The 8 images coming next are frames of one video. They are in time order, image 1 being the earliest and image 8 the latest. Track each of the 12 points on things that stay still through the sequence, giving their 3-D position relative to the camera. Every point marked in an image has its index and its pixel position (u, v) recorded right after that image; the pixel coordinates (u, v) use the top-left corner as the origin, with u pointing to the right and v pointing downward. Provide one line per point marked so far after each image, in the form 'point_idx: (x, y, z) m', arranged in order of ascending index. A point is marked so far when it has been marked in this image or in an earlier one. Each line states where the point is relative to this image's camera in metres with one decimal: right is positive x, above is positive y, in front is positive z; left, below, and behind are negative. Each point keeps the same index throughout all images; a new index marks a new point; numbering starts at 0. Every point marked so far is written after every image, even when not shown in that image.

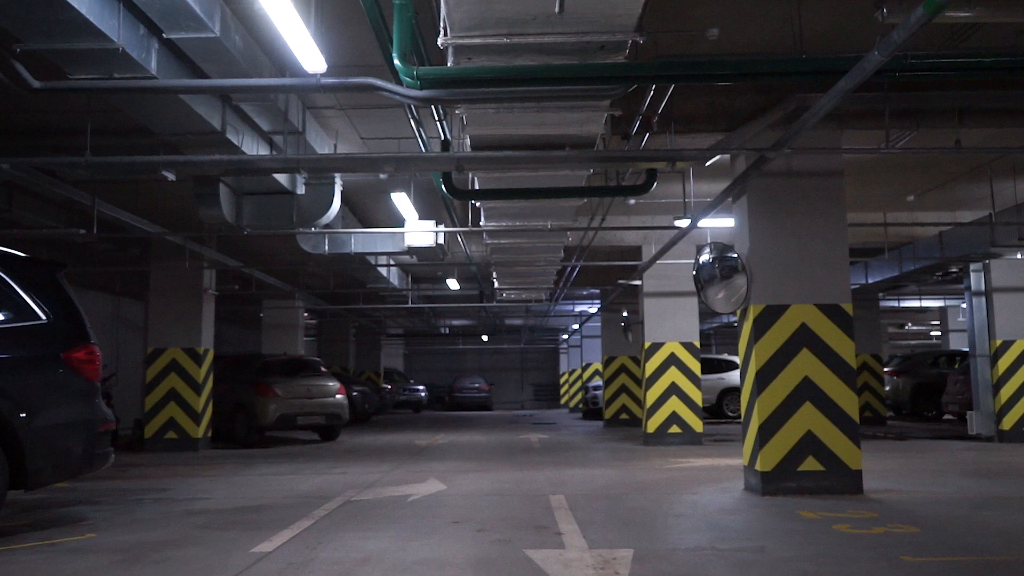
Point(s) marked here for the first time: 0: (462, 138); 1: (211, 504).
0: (-0.5, +1.6, +8.0) m
1: (-3.1, -2.2, +7.9) m
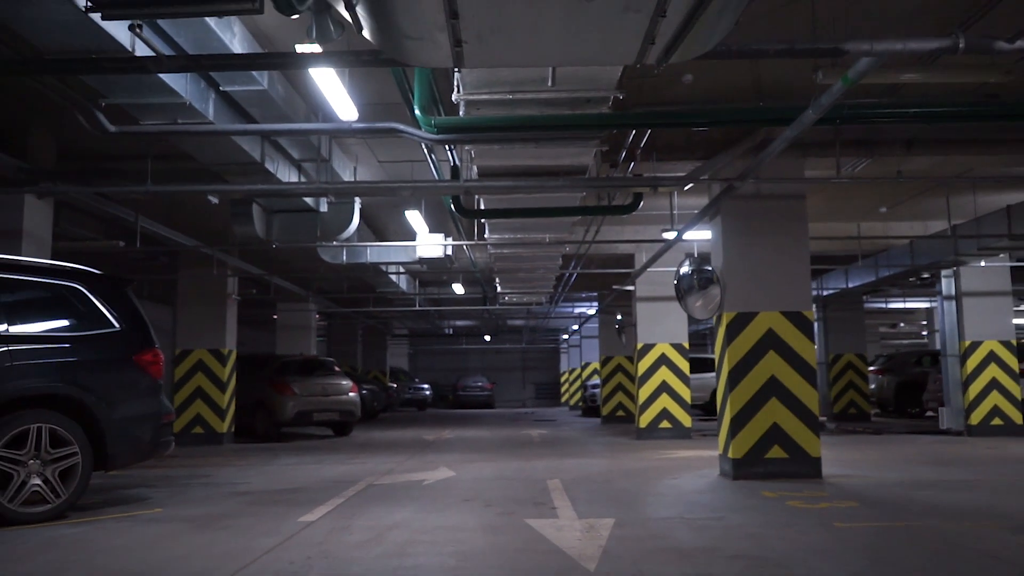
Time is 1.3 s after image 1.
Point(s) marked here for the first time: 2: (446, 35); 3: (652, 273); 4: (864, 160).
0: (-0.5, +1.5, +9.1) m
1: (-3.1, -2.3, +9.0) m
2: (-0.4, +1.4, +4.2) m
3: (+2.7, +0.3, +15.0) m
4: (+4.1, +1.5, +8.8) m
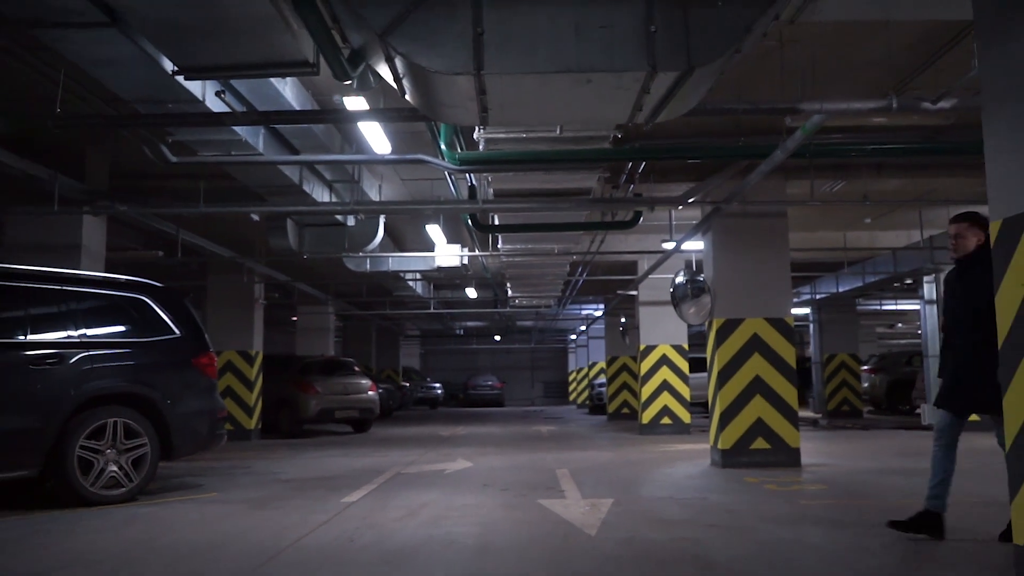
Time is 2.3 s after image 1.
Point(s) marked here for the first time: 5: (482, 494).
0: (-0.3, +1.3, +10.1) m
1: (-2.9, -2.5, +10.0) m
2: (-0.3, +1.2, +5.2) m
3: (+3.0, +0.2, +16.0) m
4: (+4.2, +1.4, +9.8) m
5: (-0.3, -2.1, +7.8) m
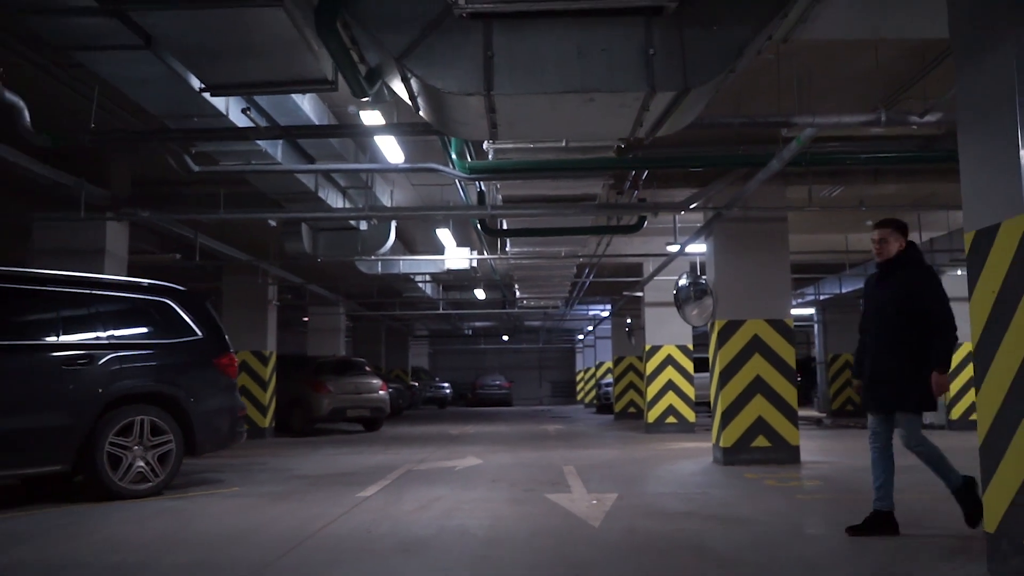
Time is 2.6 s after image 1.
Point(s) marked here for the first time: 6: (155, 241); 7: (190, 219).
0: (-0.2, +1.3, +10.4) m
1: (-2.8, -2.5, +10.4) m
2: (-0.2, +1.2, +5.5) m
3: (+3.1, +0.2, +16.3) m
4: (+4.3, +1.3, +10.1) m
5: (-0.2, -2.1, +8.1) m
6: (-6.5, +0.9, +14.0) m
7: (-4.3, +0.9, +10.1) m
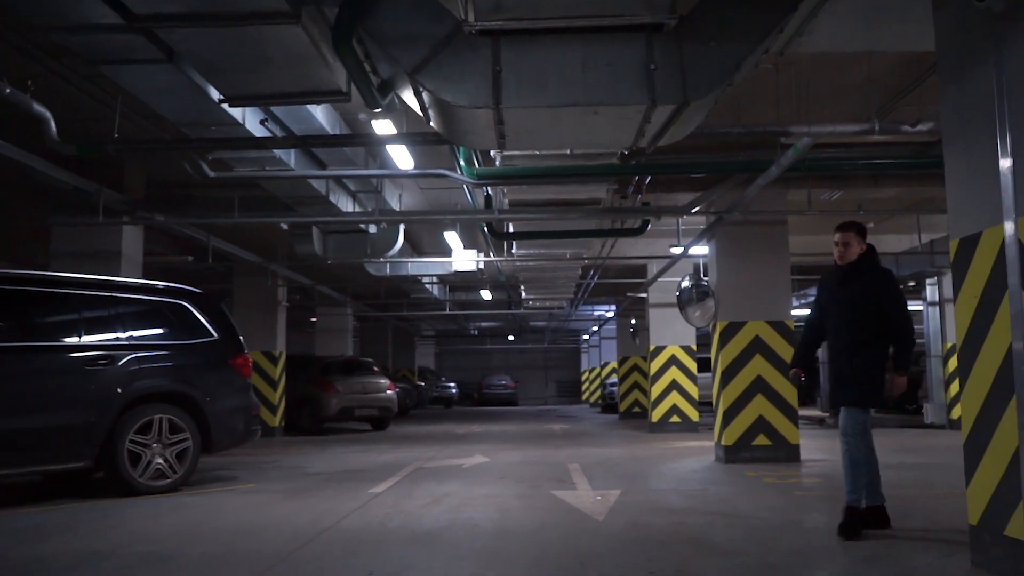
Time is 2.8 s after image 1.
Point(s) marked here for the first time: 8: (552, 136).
0: (-0.2, +1.3, +10.7) m
1: (-2.7, -2.5, +10.6) m
2: (-0.1, +1.2, +5.8) m
3: (+3.3, +0.1, +16.5) m
4: (+4.4, +1.3, +10.3) m
5: (-0.1, -2.2, +8.4) m
6: (-6.4, +0.8, +14.2) m
7: (-4.2, +0.9, +10.4) m
8: (+0.3, +1.2, +5.8) m
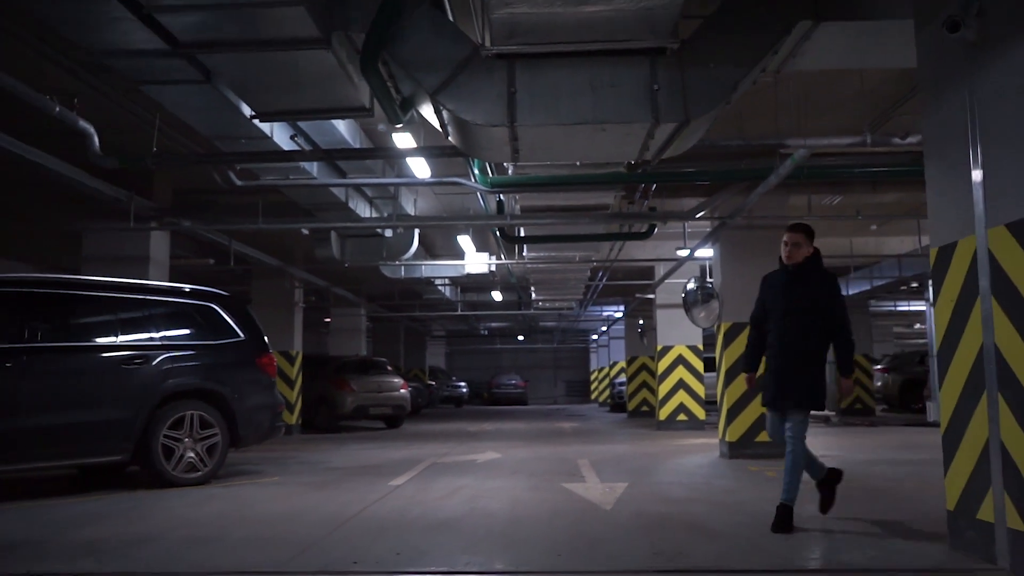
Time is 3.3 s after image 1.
0: (0.0, +1.2, +11.1) m
1: (-2.5, -2.6, +11.1) m
2: (0.0, +1.1, +6.2) m
3: (+3.5, +0.1, +16.9) m
4: (+4.6, +1.3, +10.7) m
5: (0.0, -2.2, +8.8) m
6: (-6.2, +0.8, +14.7) m
7: (-4.0, +0.8, +10.9) m
8: (+0.4, +1.1, +6.3) m
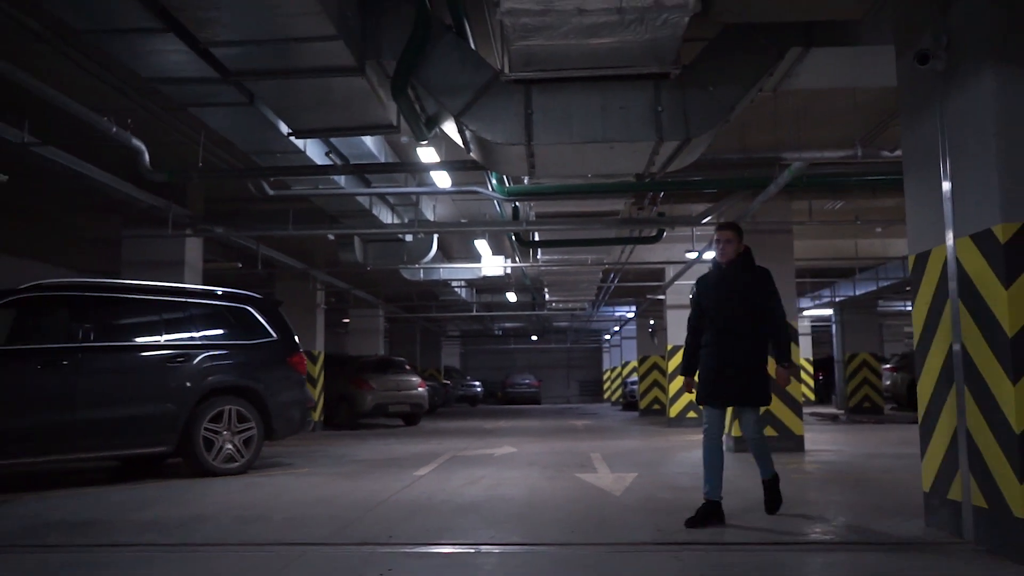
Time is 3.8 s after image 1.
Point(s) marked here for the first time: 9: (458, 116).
0: (+0.2, +1.2, +11.7) m
1: (-2.3, -2.6, +11.7) m
2: (+0.1, +1.1, +6.8) m
3: (+3.8, +0.1, +17.4) m
4: (+4.8, +1.3, +11.2) m
5: (+0.2, -2.2, +9.4) m
6: (-5.9, +0.7, +15.4) m
7: (-3.8, +0.8, +11.5) m
8: (+0.6, +1.1, +6.8) m
9: (-0.4, +1.4, +6.3) m
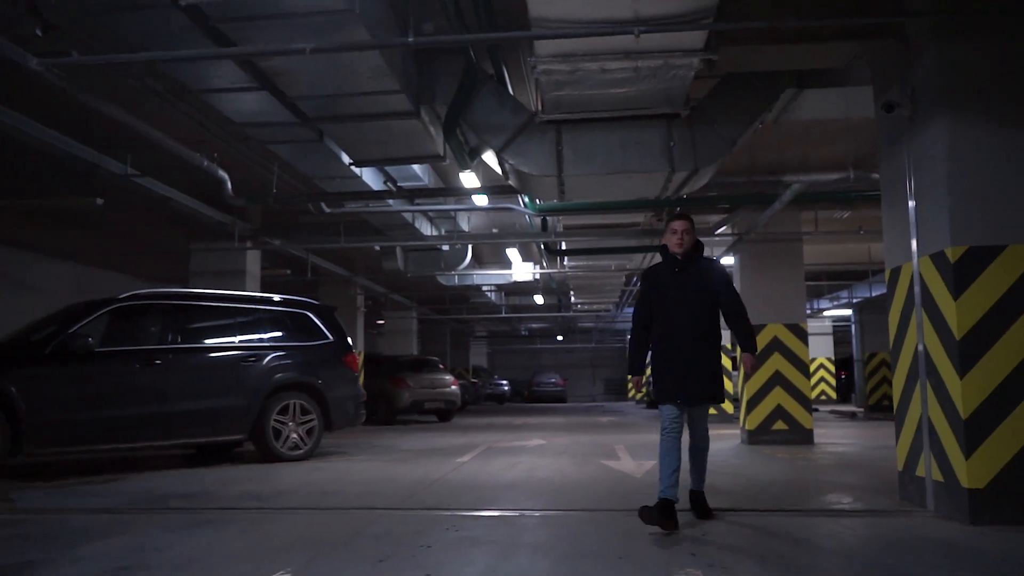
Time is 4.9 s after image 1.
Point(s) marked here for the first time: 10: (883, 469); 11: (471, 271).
0: (+0.7, +1.1, +12.7) m
1: (-1.8, -2.7, +12.9) m
2: (+0.5, +1.0, +7.8) m
3: (+4.5, 0.0, +18.3) m
4: (+5.3, +1.2, +12.1) m
5: (+0.6, -2.3, +10.4) m
6: (-5.3, +0.6, +16.7) m
7: (-3.3, +0.7, +12.7) m
8: (+0.9, +1.0, +7.9) m
9: (-0.1, +1.3, +7.4) m
10: (+4.3, -2.1, +8.9) m
11: (-0.8, +0.3, +15.8) m
